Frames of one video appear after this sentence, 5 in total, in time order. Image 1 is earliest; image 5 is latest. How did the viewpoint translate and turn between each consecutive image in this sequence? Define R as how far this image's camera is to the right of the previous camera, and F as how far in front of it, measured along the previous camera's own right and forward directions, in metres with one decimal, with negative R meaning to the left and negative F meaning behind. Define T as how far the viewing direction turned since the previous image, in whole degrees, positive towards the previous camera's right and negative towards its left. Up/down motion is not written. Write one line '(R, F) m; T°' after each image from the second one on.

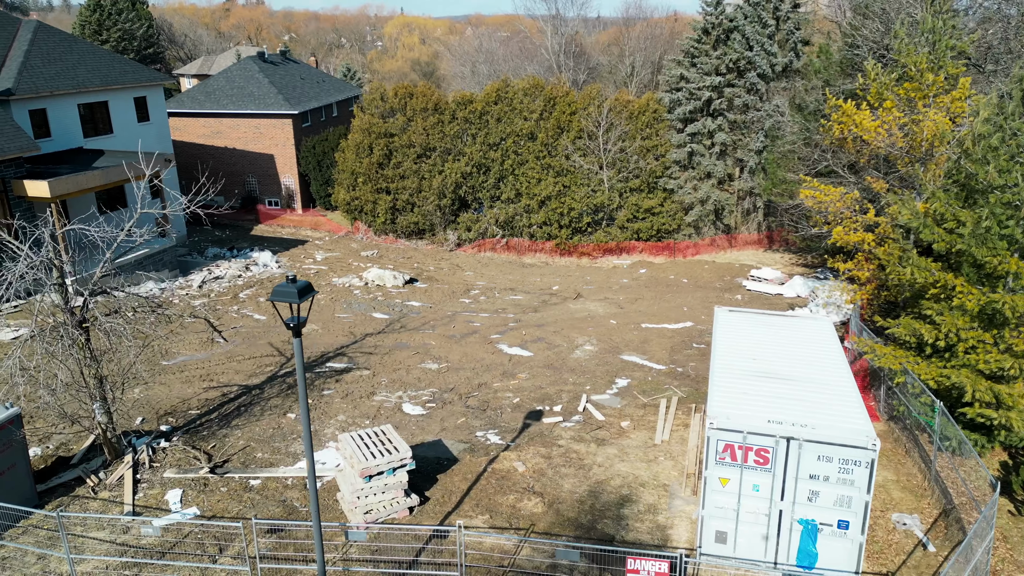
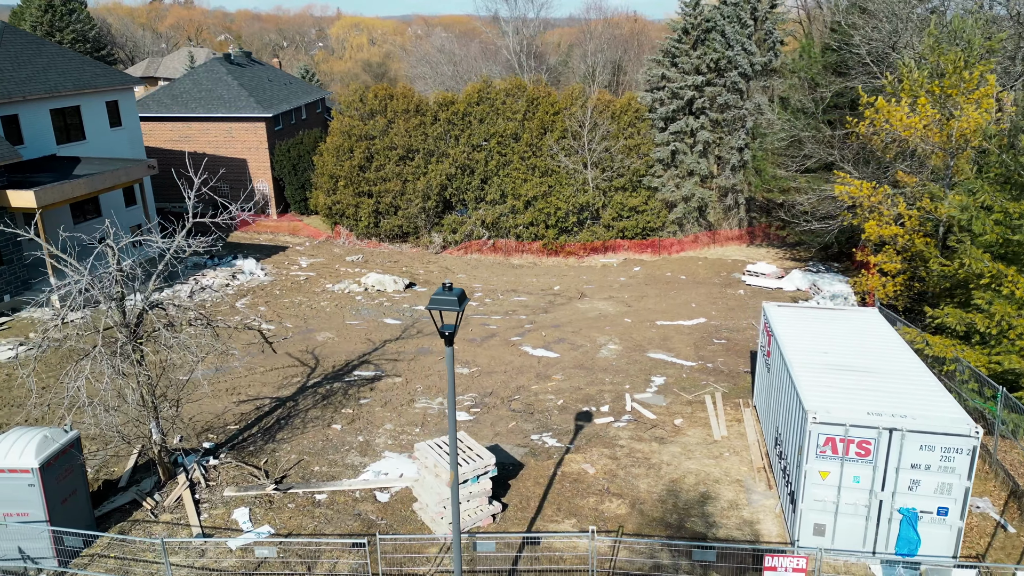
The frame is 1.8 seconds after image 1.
(-1.7, +0.1) m; +4°
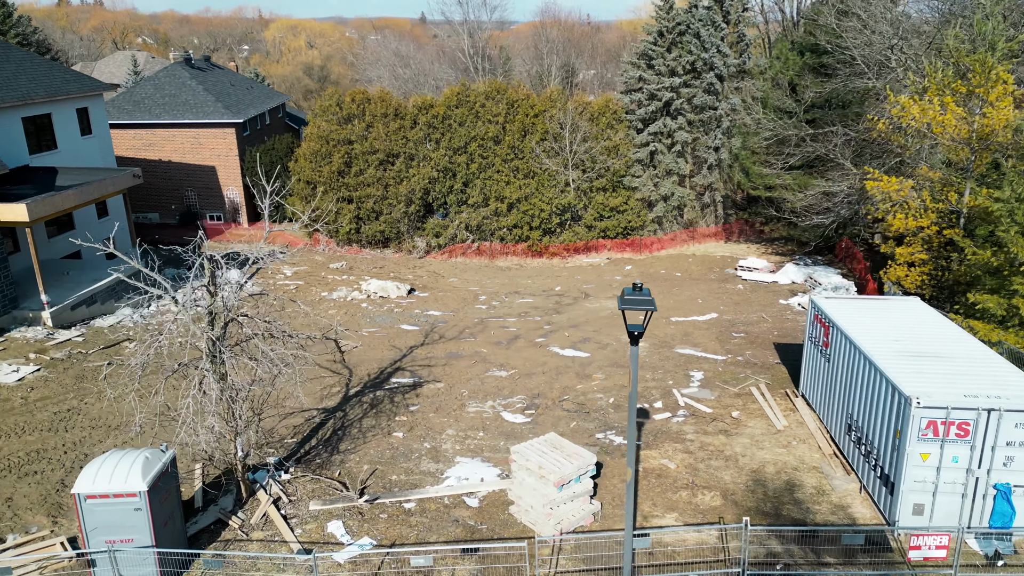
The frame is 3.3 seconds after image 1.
(-2.1, 0.0) m; +5°
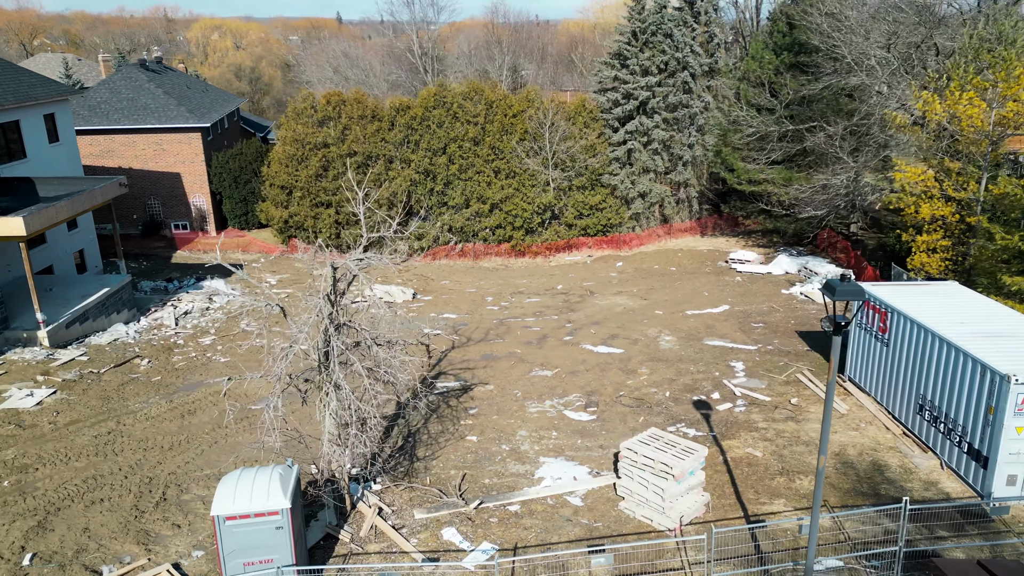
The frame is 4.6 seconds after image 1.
(-2.4, +0.1) m; +6°
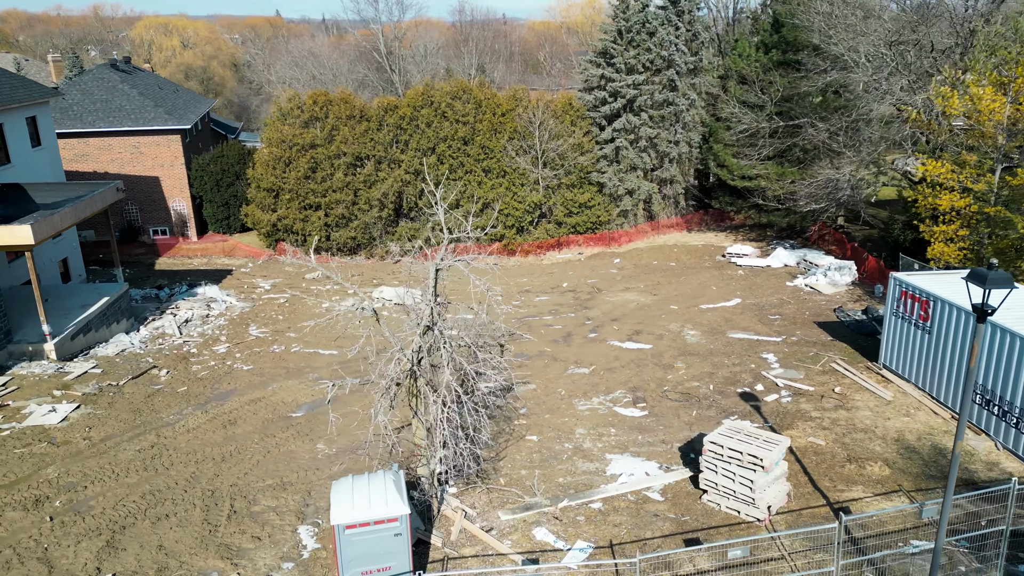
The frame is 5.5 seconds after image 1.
(-1.8, +0.1) m; +4°
